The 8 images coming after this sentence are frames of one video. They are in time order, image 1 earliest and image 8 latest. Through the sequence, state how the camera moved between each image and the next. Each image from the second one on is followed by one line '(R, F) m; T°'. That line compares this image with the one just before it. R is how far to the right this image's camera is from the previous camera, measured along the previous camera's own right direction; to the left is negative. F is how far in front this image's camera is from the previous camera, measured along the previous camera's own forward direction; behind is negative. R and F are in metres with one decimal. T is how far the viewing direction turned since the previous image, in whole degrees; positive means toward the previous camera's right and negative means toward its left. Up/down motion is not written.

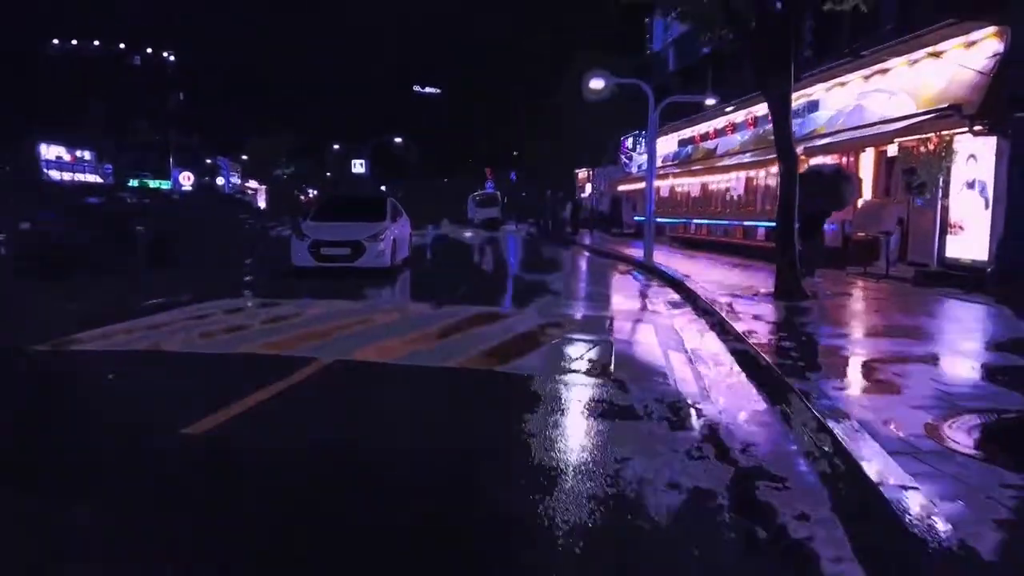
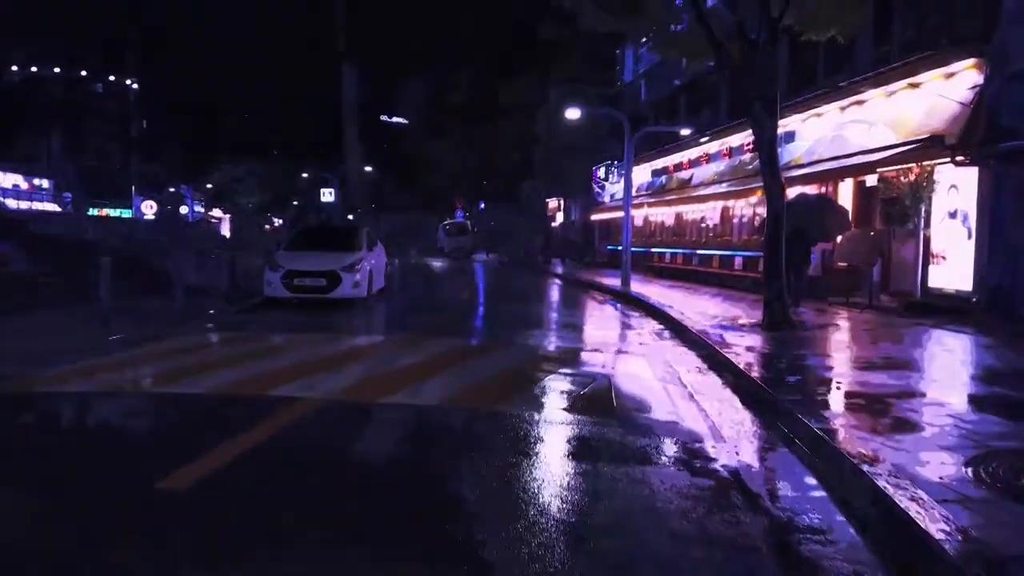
(-0.3, +0.4) m; +3°
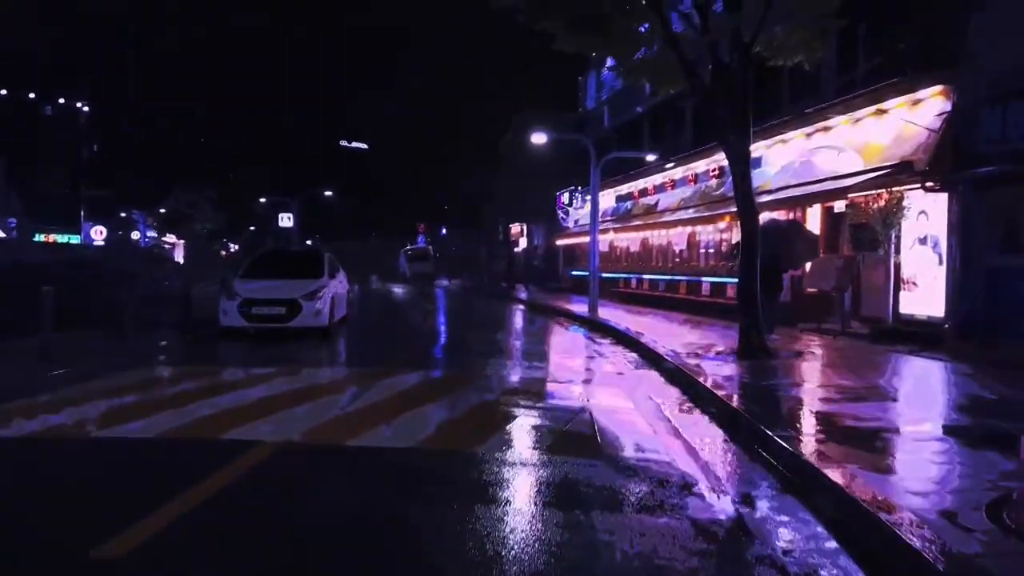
(-0.2, +0.5) m; +3°
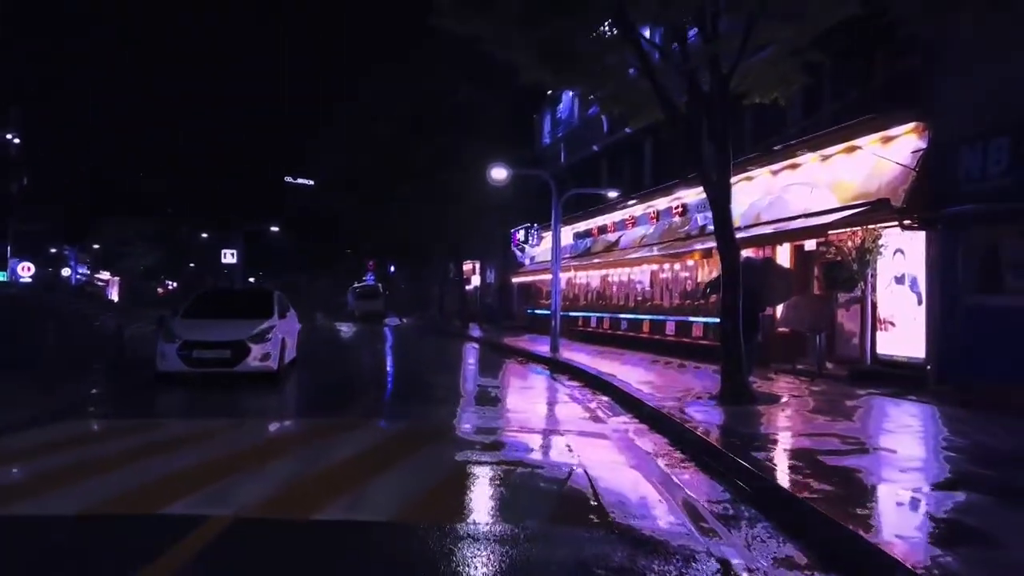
(-0.4, +0.9) m; +4°
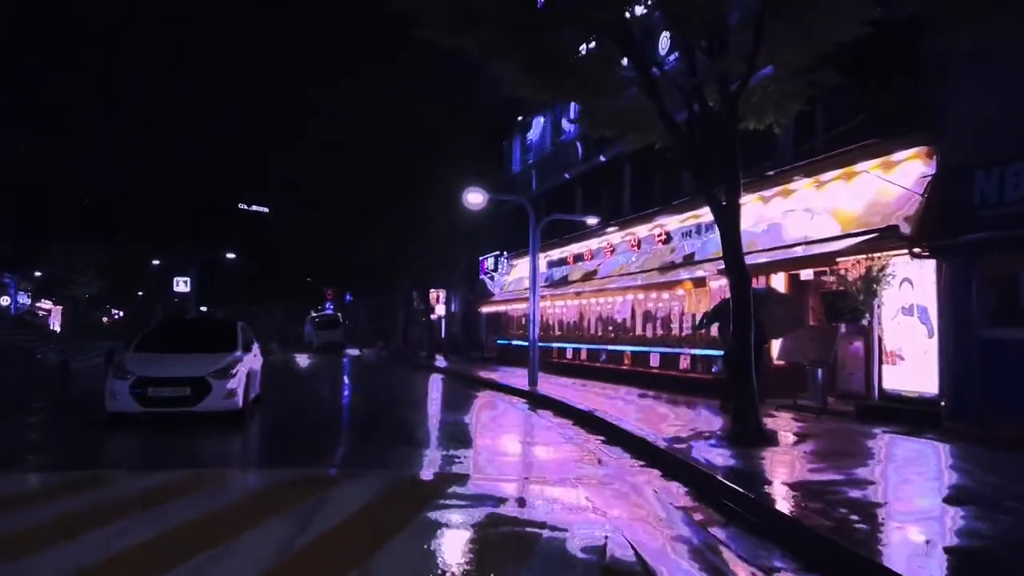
(-0.6, +1.1) m; +3°
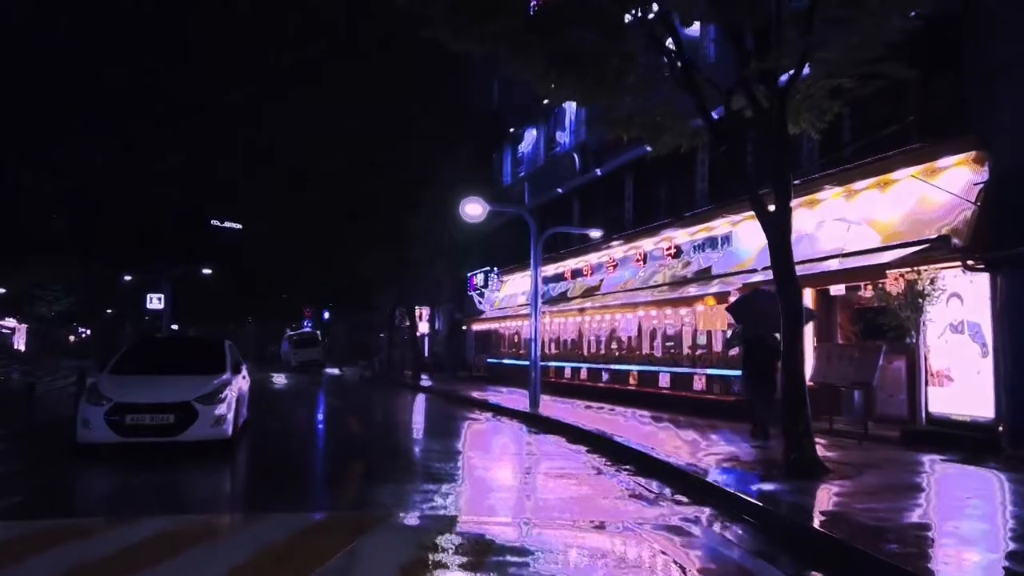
(-0.7, +1.2) m; +2°
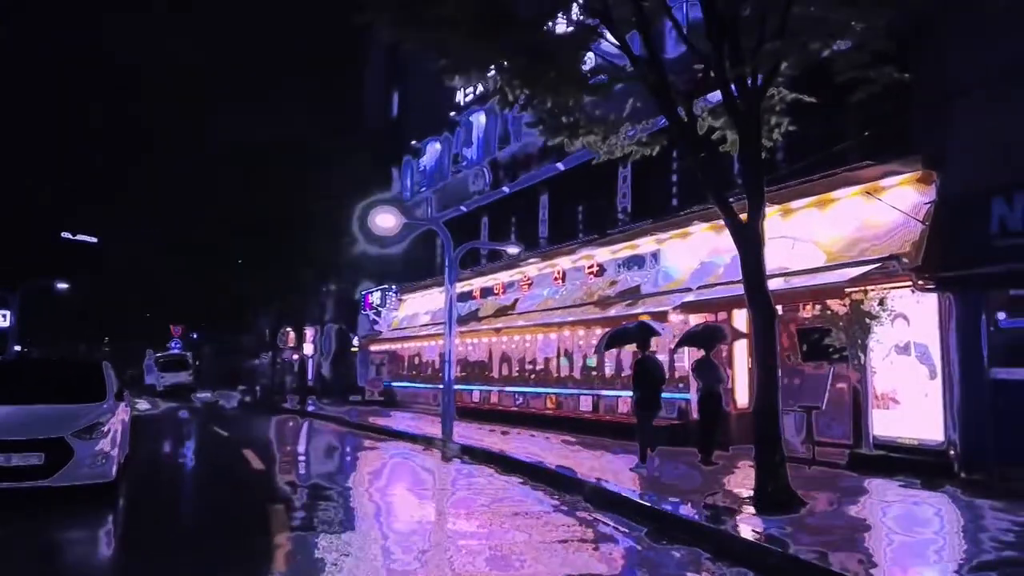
(-1.0, +1.3) m; +9°
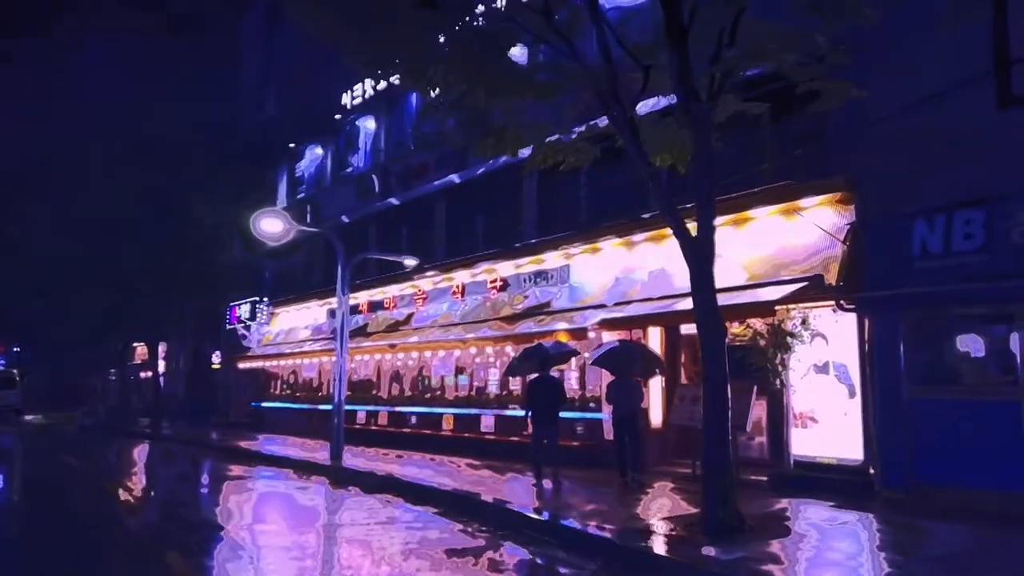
(-0.9, +1.0) m; +10°
